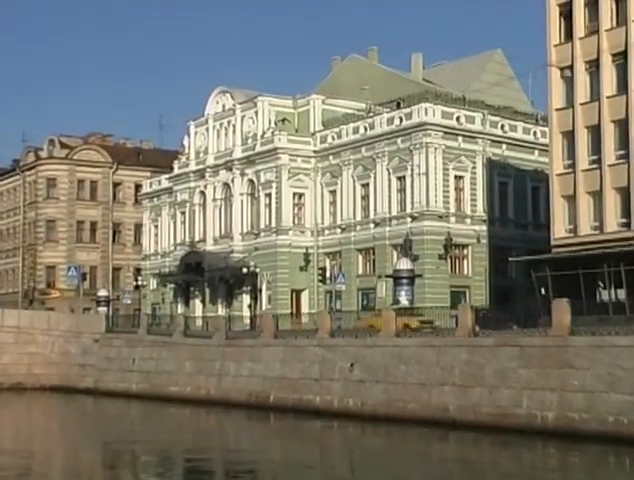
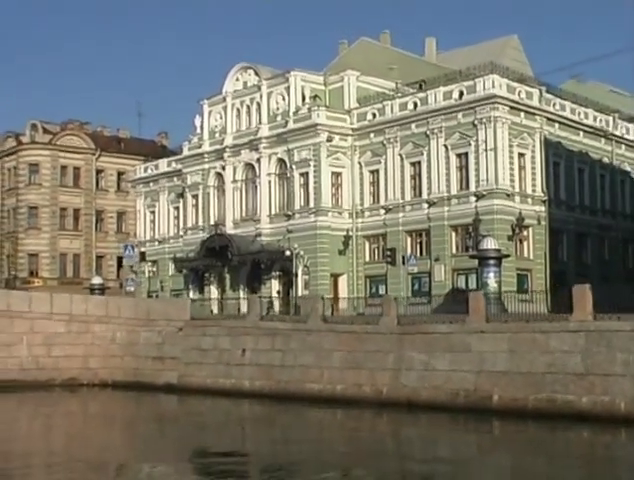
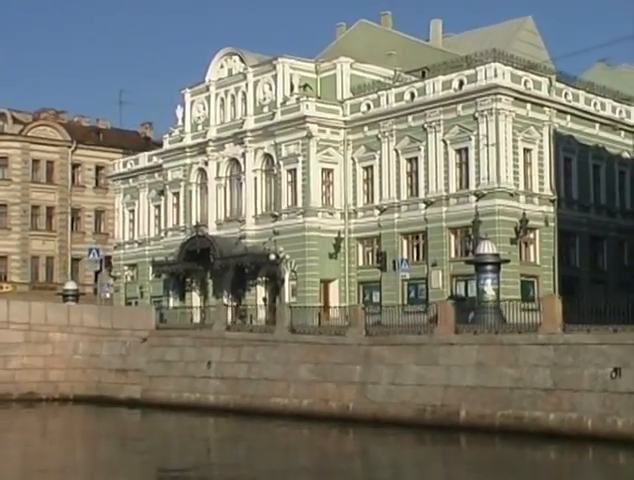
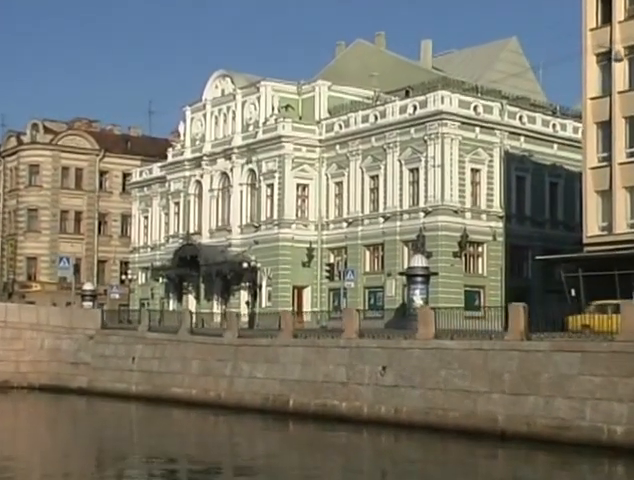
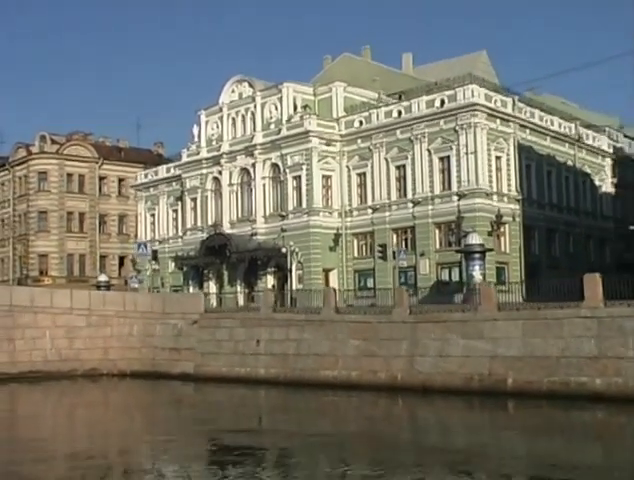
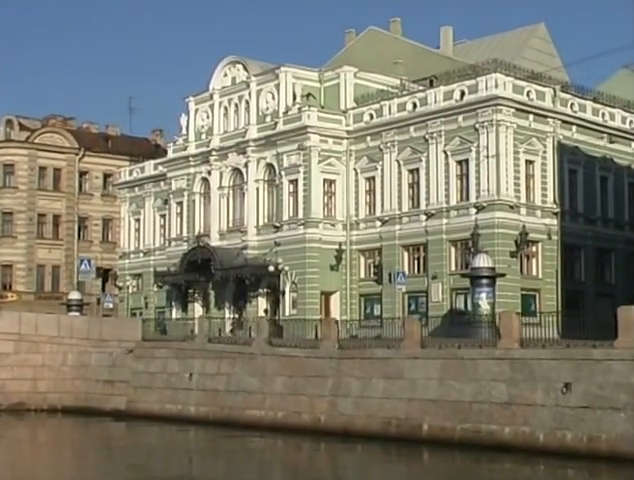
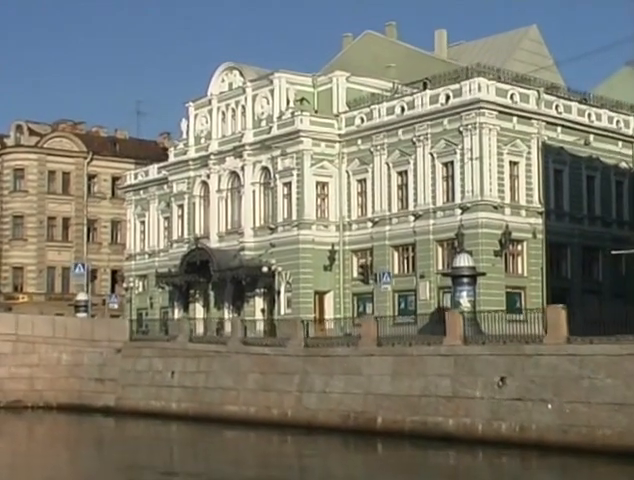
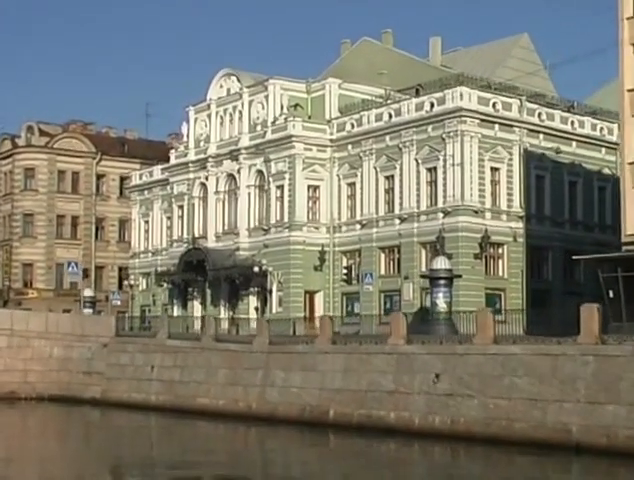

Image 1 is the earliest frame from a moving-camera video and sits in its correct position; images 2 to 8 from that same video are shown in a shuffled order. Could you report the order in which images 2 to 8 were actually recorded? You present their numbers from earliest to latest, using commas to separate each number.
4, 8, 7, 6, 3, 2, 5
